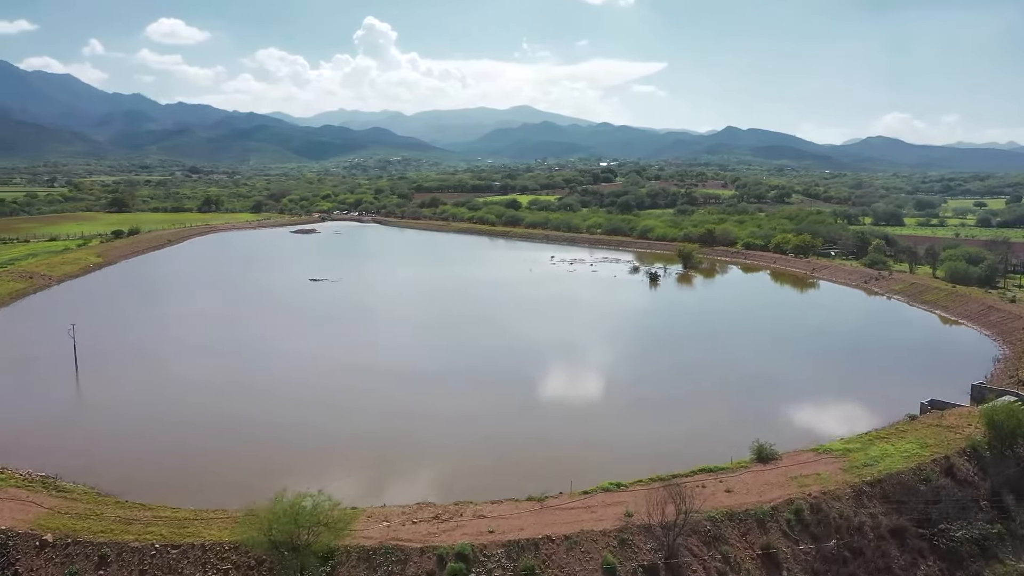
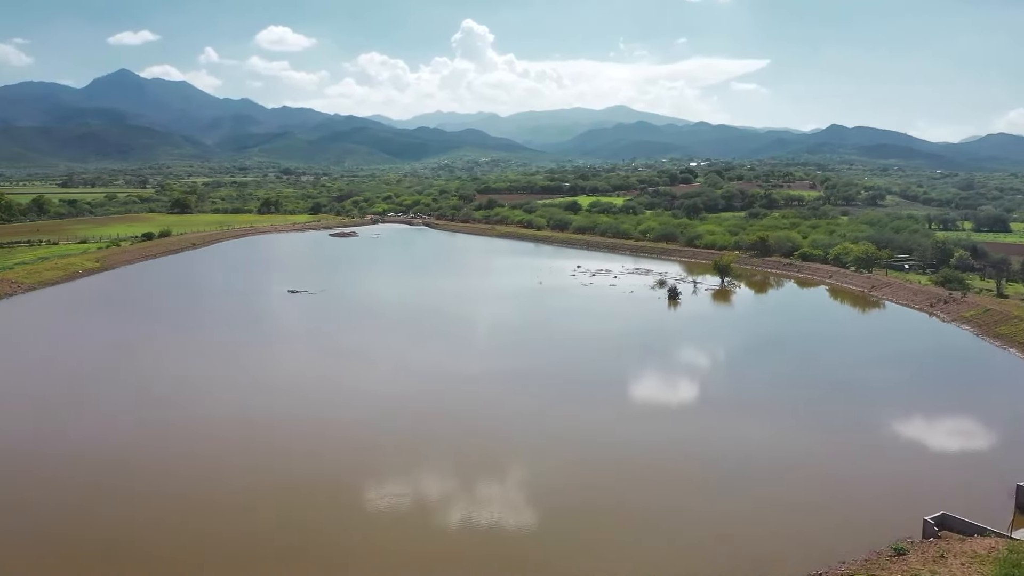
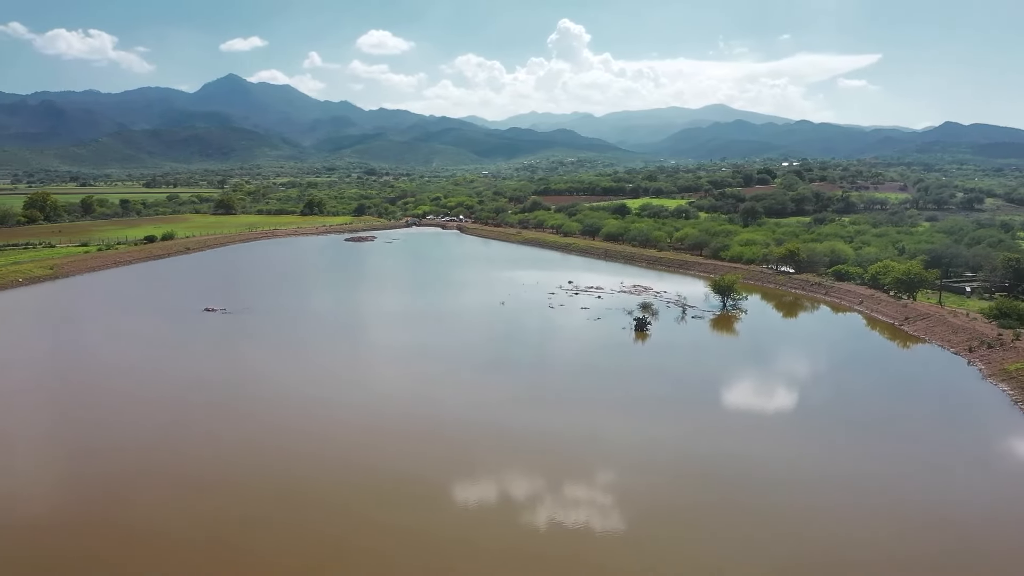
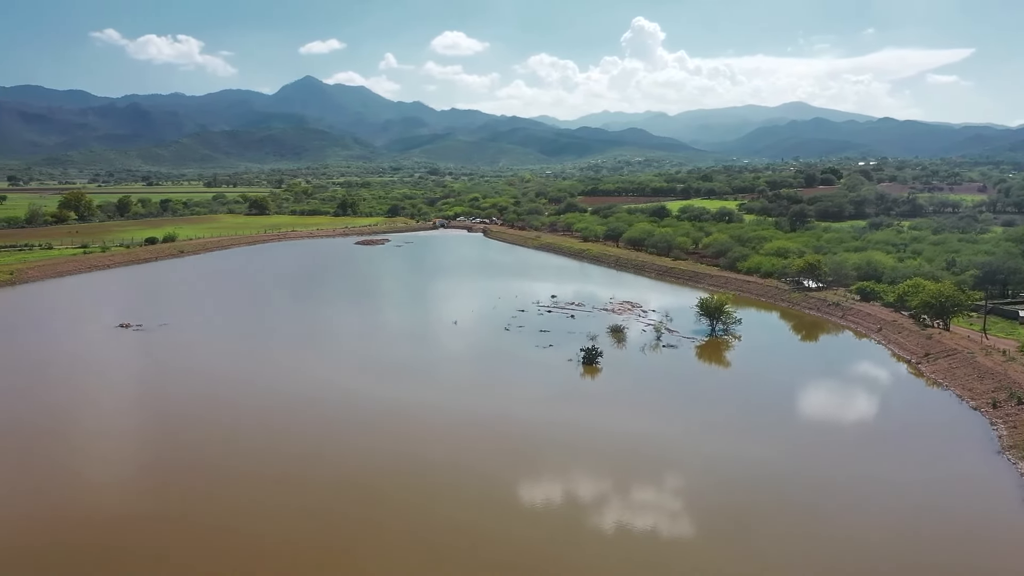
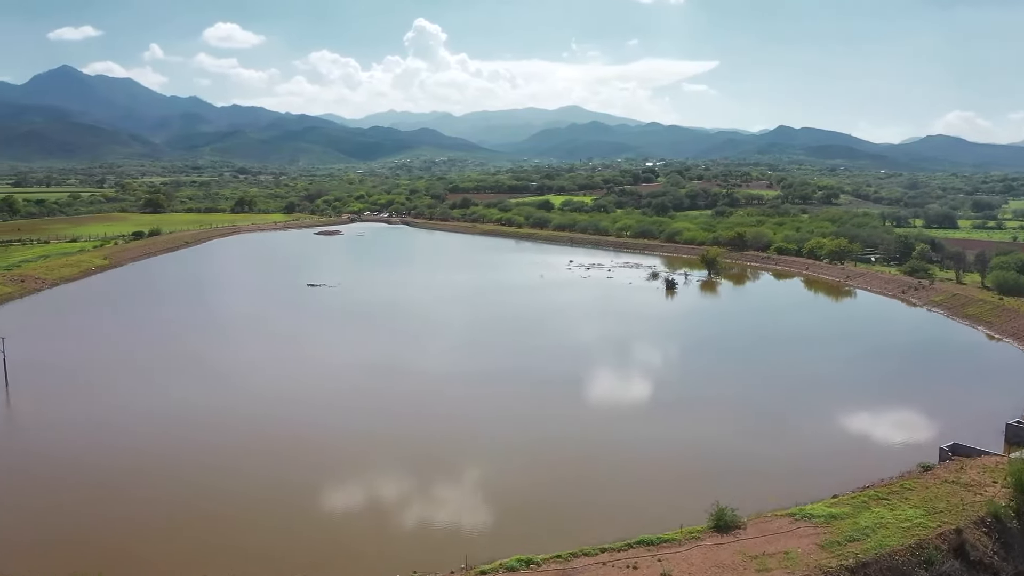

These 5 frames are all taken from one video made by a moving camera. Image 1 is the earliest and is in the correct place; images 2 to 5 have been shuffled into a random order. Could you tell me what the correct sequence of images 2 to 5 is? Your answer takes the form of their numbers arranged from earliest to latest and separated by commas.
5, 2, 3, 4
